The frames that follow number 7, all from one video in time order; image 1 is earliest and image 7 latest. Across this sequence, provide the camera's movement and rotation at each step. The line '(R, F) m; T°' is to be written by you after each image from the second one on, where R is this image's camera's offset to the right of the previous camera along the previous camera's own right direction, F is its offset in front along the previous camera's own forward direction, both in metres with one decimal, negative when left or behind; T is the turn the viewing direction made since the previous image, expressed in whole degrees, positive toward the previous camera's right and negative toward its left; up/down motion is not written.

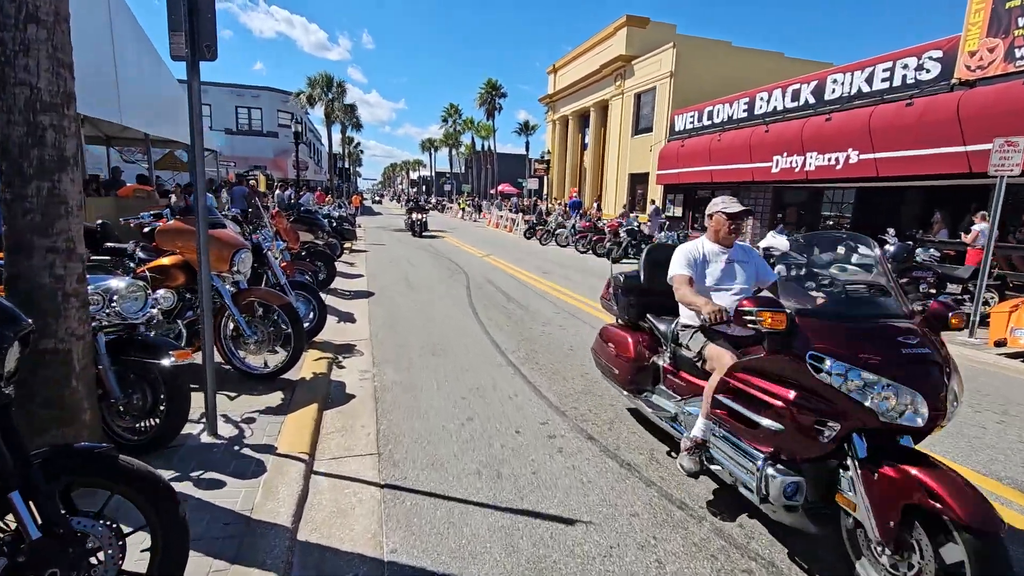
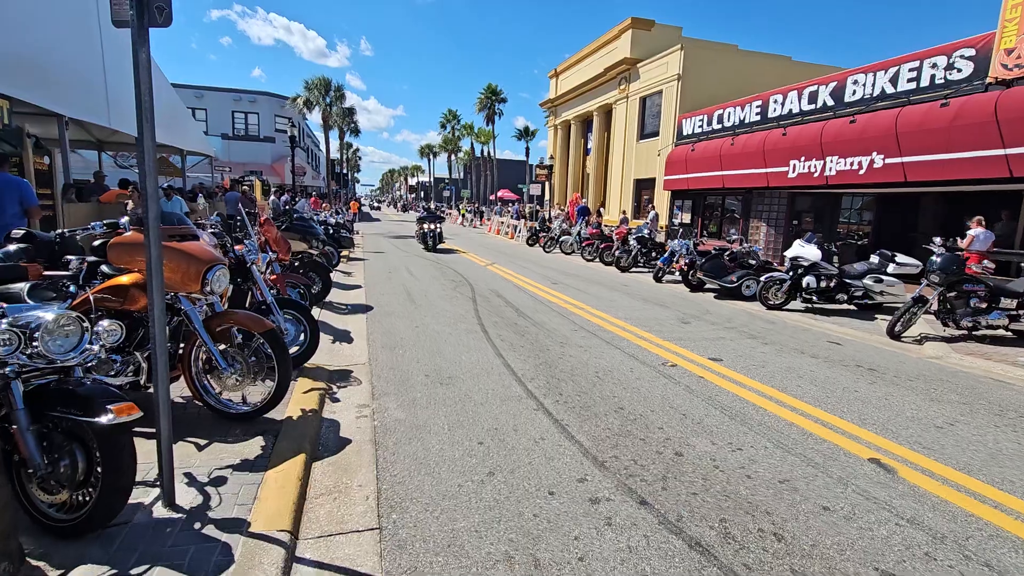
(-0.2, +0.7) m; 0°
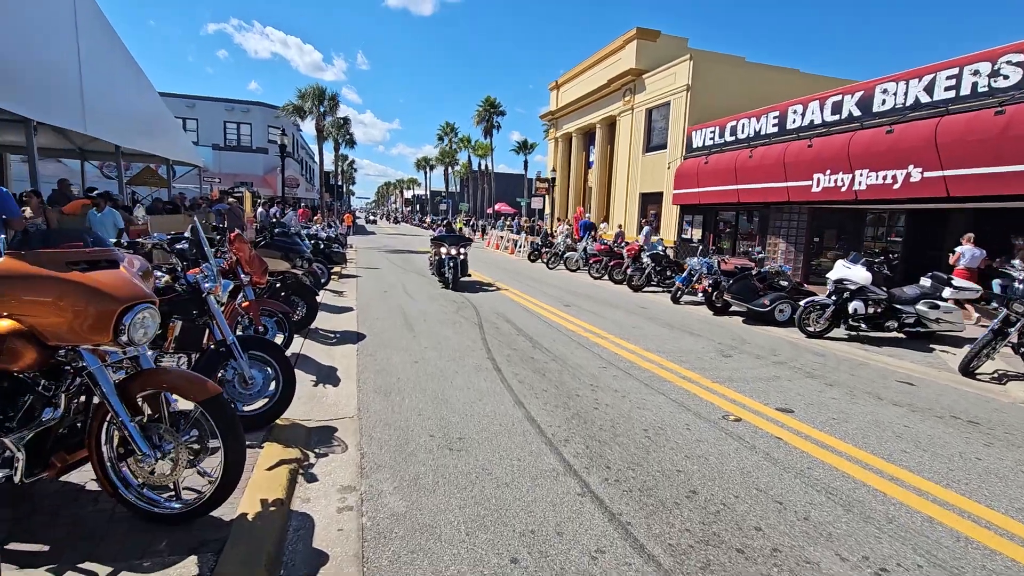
(-0.3, +1.1) m; +1°
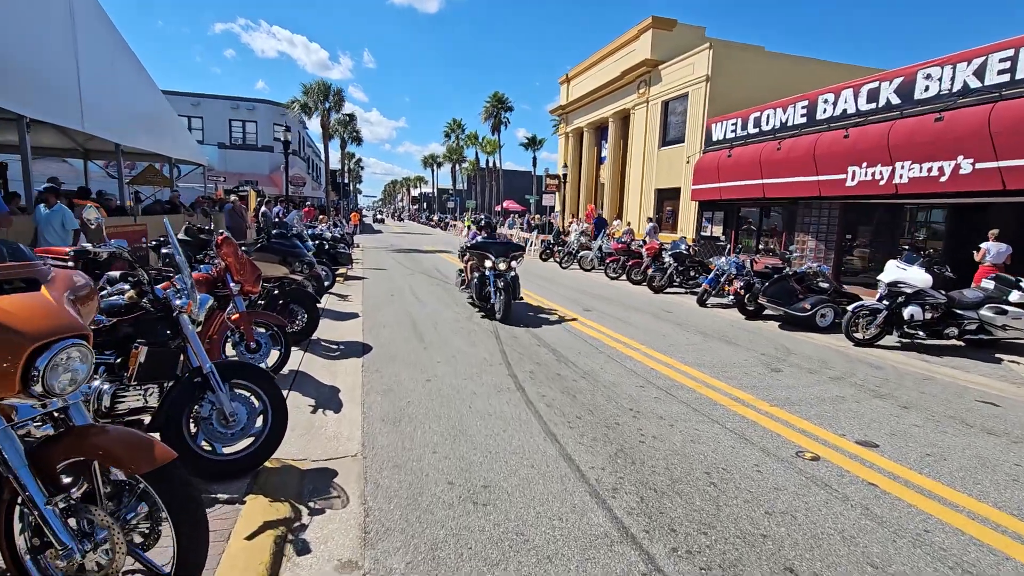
(-0.2, +0.7) m; -1°
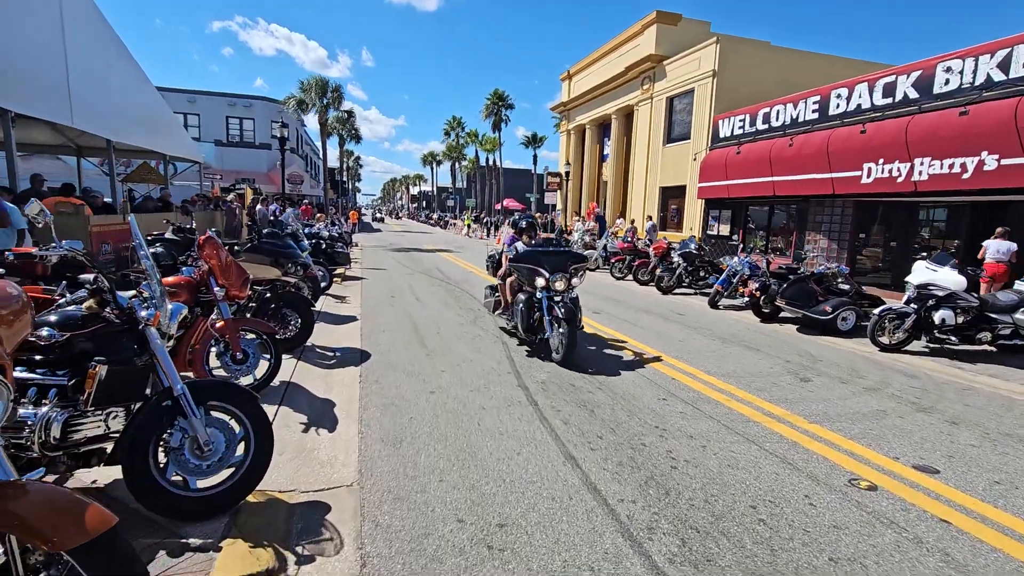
(-0.1, +0.5) m; 0°
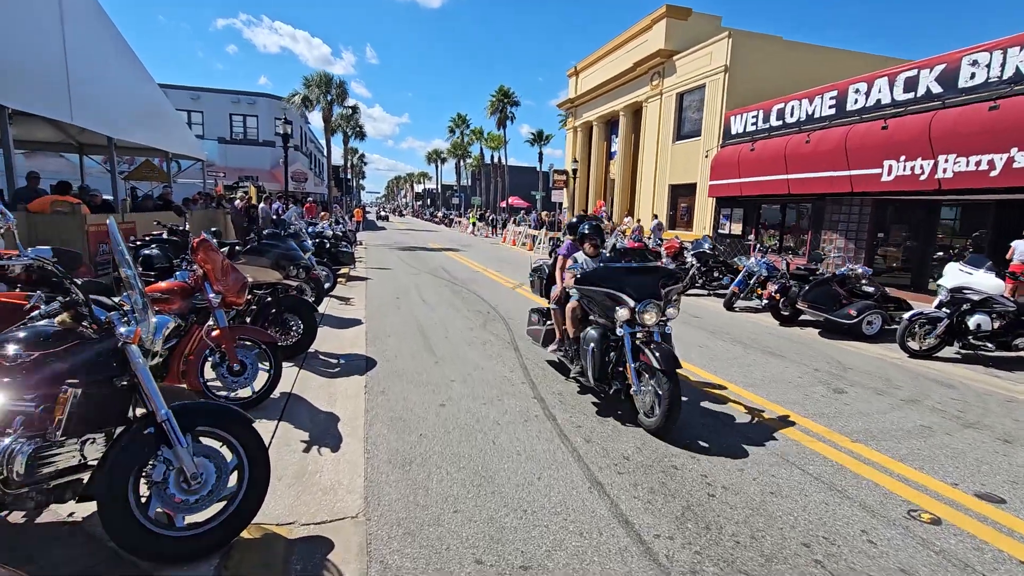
(-0.1, +0.3) m; 0°
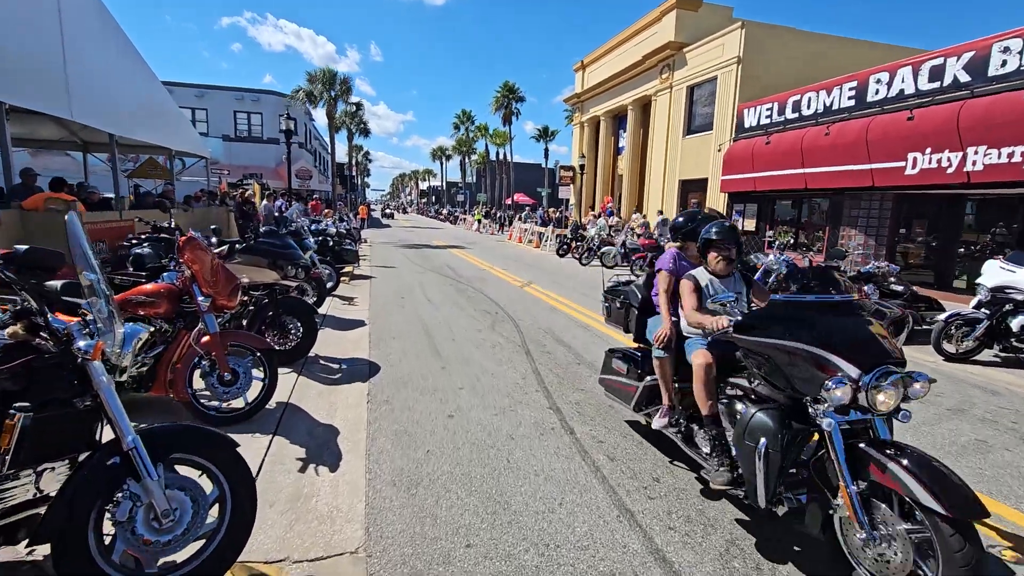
(-0.1, +0.4) m; -1°
